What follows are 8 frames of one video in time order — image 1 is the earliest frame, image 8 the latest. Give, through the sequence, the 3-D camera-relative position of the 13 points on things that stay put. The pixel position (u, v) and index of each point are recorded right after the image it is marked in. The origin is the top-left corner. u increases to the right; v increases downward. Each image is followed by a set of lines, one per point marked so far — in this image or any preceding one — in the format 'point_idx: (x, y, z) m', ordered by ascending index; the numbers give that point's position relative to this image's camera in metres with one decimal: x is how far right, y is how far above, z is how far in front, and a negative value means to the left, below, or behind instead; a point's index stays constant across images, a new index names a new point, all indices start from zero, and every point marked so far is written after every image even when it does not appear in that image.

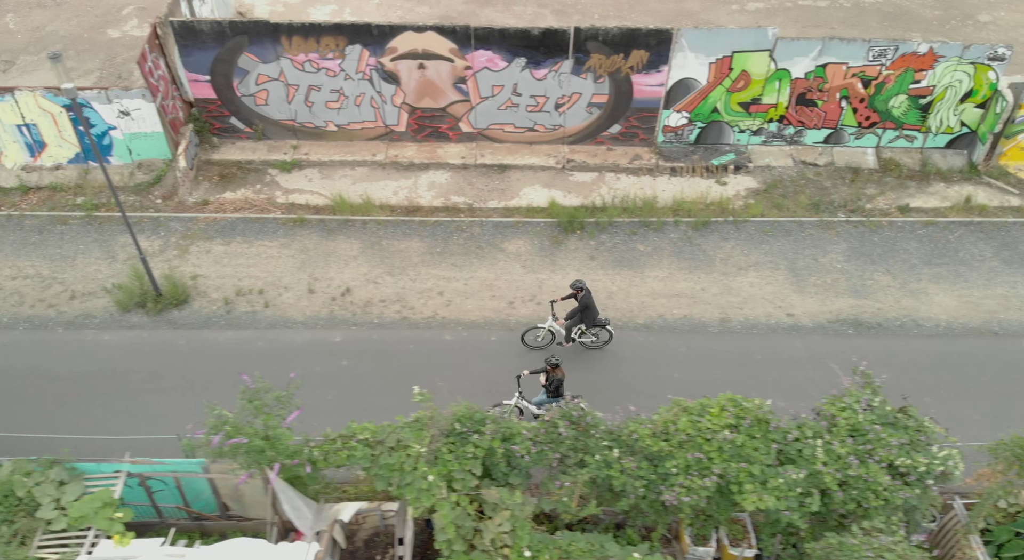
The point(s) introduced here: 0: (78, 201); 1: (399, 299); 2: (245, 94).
0: (-8.0, +1.4, +11.5) m
1: (-2.0, -0.3, +10.2) m
2: (-5.1, +3.5, +12.0) m
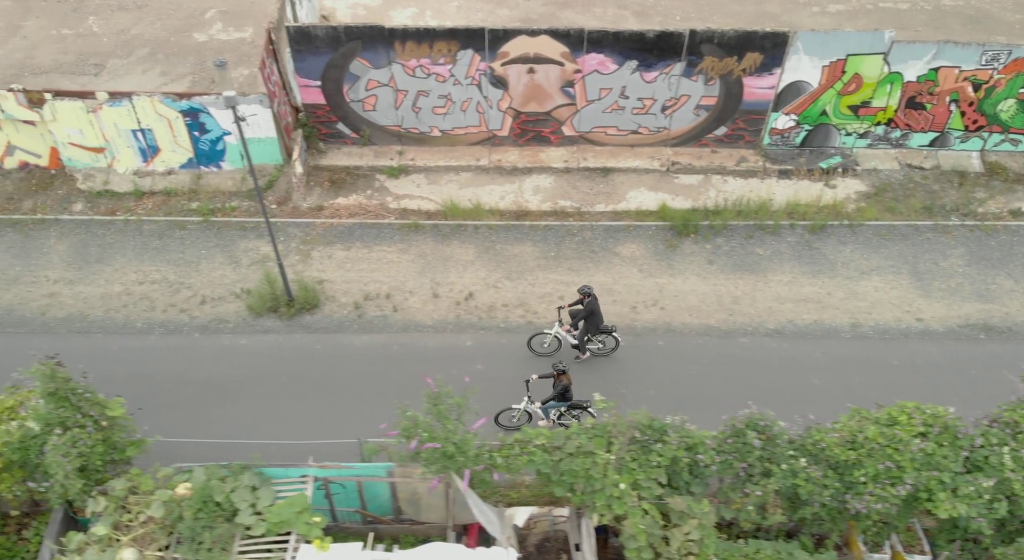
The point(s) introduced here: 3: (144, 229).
0: (-5.9, +1.3, +11.5) m
1: (+0.1, -0.4, +10.2) m
2: (-3.1, +3.4, +12.0) m
3: (-6.6, +0.9, +11.2) m
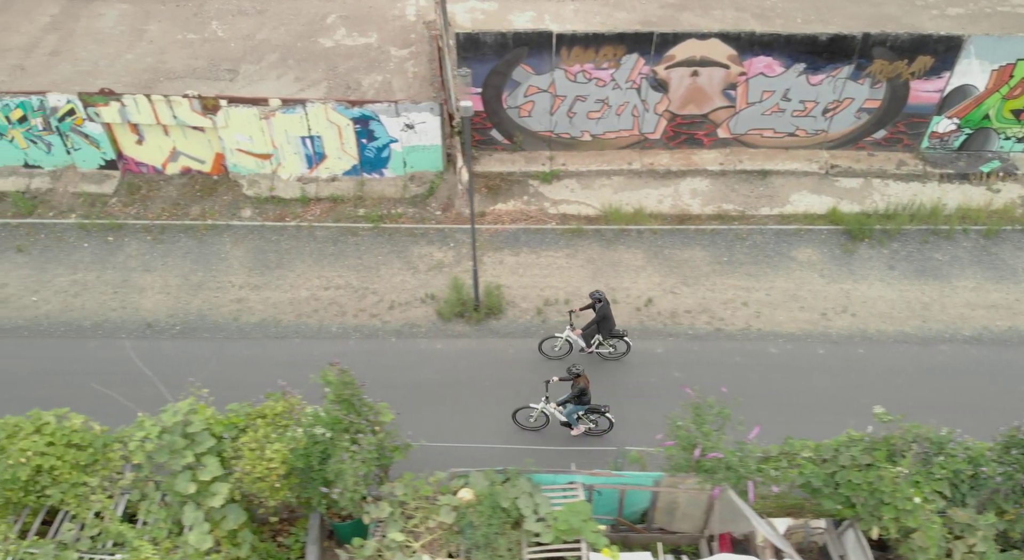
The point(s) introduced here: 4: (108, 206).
0: (-2.9, +1.2, +11.5) m
1: (+3.1, -0.5, +10.1) m
2: (0.0, +3.4, +12.0) m
3: (-3.5, +0.8, +11.2) m
4: (-7.4, +1.4, +11.8) m
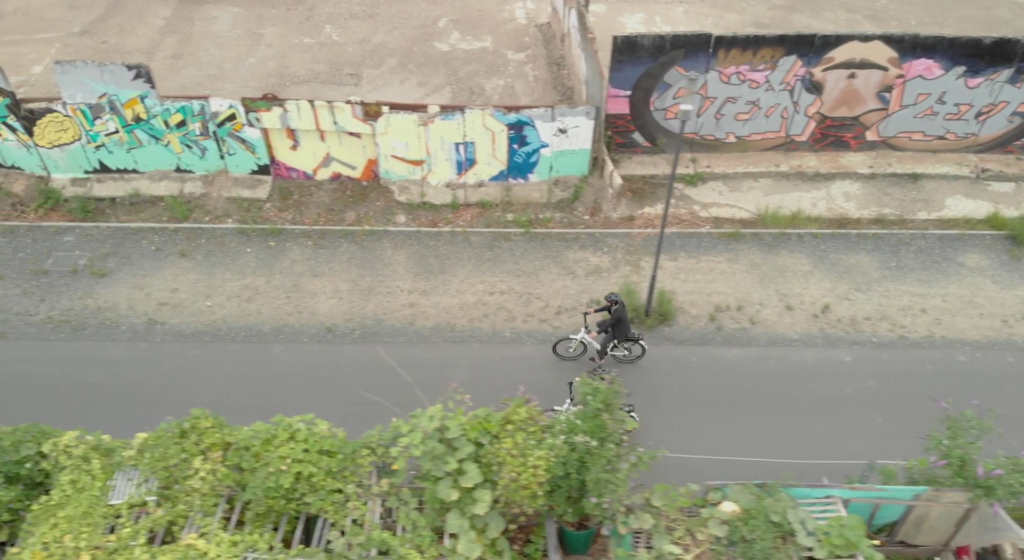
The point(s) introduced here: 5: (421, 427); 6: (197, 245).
0: (-0.1, +1.1, +11.5) m
1: (+5.9, -0.6, +10.0) m
2: (+2.8, +3.3, +11.9) m
3: (-0.7, +0.7, +11.2) m
4: (-4.6, +1.3, +11.8) m
5: (-1.0, -1.6, +6.9) m
6: (-5.6, +0.6, +11.3) m
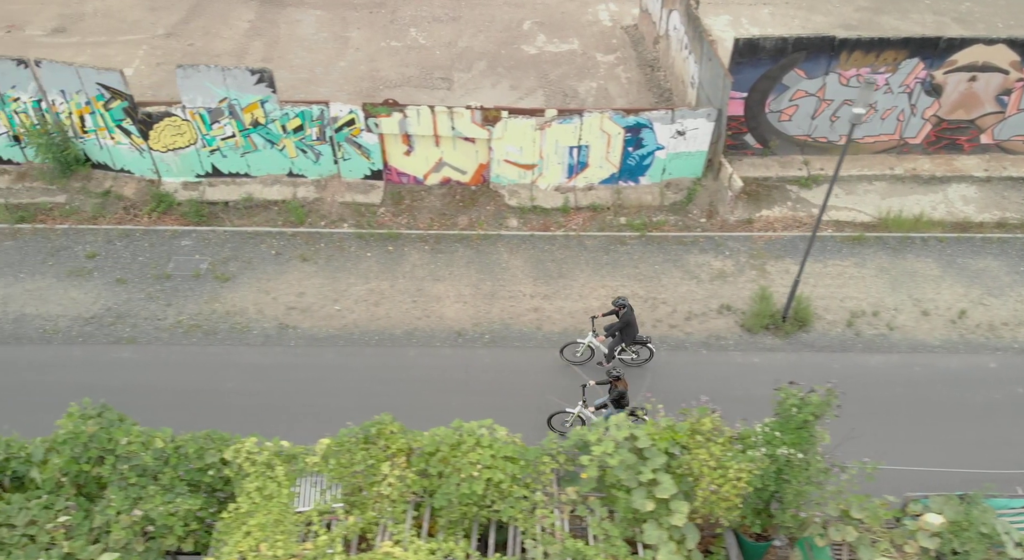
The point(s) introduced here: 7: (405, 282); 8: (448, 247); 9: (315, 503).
0: (+2.0, +1.1, +11.4) m
1: (+7.9, -0.6, +9.9) m
2: (+4.9, +3.2, +11.8) m
3: (+1.4, +0.6, +11.1) m
4: (-2.5, +1.2, +11.7) m
5: (+1.1, -1.7, +6.8) m
6: (-3.5, +0.5, +11.2) m
7: (-1.8, 0.0, +10.6) m
8: (-1.2, +0.6, +11.1) m
9: (-2.2, -2.4, +6.8) m
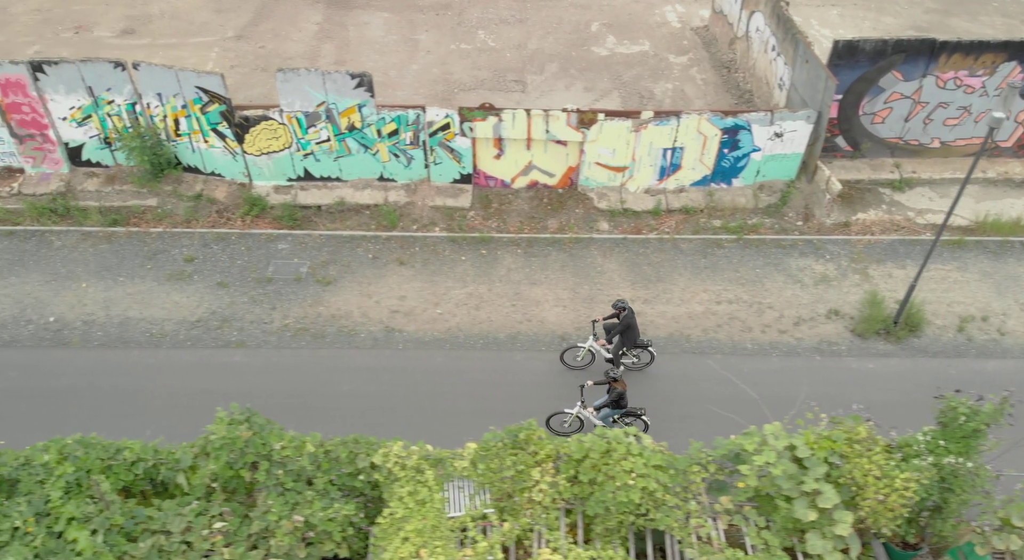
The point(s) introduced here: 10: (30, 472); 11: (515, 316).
0: (+3.7, +1.0, +11.3) m
1: (+9.6, -0.7, +9.8) m
2: (+6.6, +3.1, +11.7) m
3: (+3.0, +0.6, +11.0) m
4: (-0.8, +1.1, +11.7) m
5: (+2.7, -1.7, +6.7) m
6: (-1.8, +0.5, +11.2) m
7: (-0.2, -0.1, +10.6) m
8: (+0.5, +0.5, +11.1) m
9: (-0.5, -2.4, +6.8) m
10: (-5.3, -2.1, +6.9) m
11: (0.0, -0.6, +10.1) m
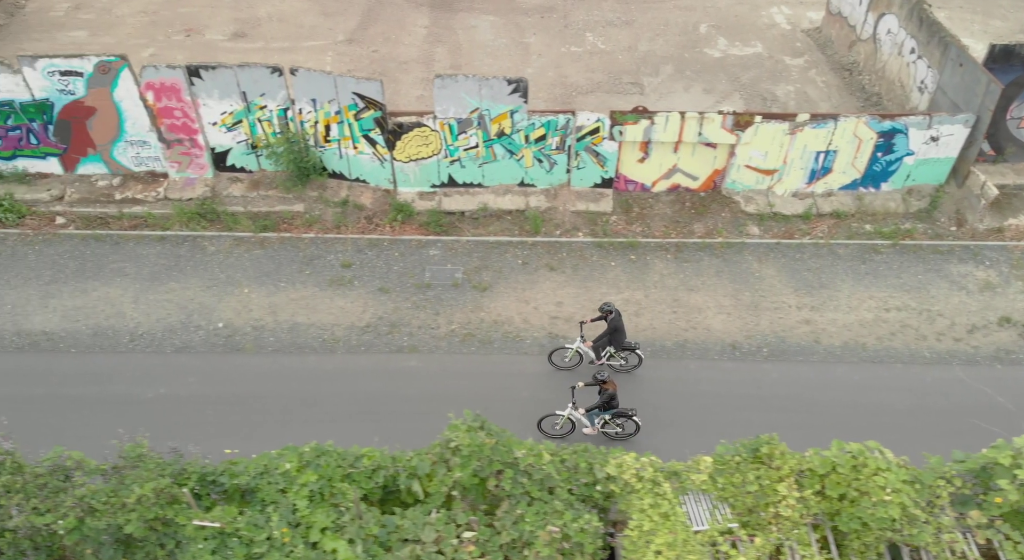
0: (+6.4, +0.9, +11.3) m
1: (+12.3, -0.8, +9.7) m
2: (+9.2, +3.0, +11.6) m
3: (+5.7, +0.5, +11.0) m
4: (+1.9, +1.0, +11.6) m
5: (+5.3, -1.8, +6.7) m
6: (+0.9, +0.4, +11.2) m
7: (+2.5, -0.2, +10.5) m
8: (+3.2, +0.4, +11.1) m
9: (+2.1, -2.6, +6.8) m
10: (-2.7, -2.2, +7.0) m
11: (+2.7, -0.7, +10.1) m
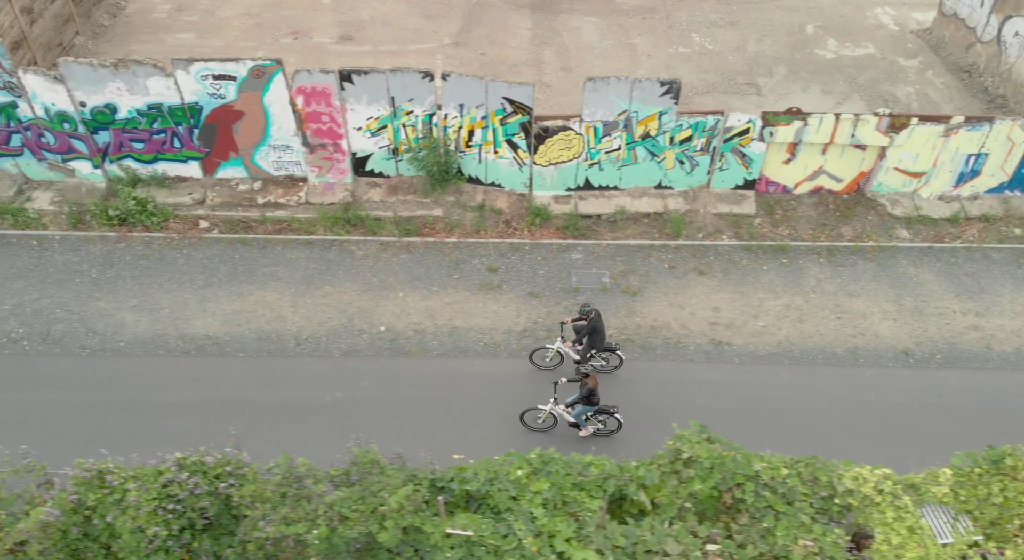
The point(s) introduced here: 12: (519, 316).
0: (+9.0, +0.8, +11.2) m
1: (+14.8, -0.9, +9.6) m
2: (+11.8, +2.9, +11.5) m
3: (+8.3, +0.4, +10.9) m
4: (+4.5, +1.0, +11.6) m
5: (+7.9, -2.0, +6.6) m
6: (+3.5, +0.3, +11.2) m
7: (+5.1, -0.3, +10.5) m
8: (+5.8, +0.3, +11.0) m
9: (+4.7, -2.7, +6.8) m
10: (-0.1, -2.3, +7.0) m
11: (+5.3, -0.8, +10.1) m
12: (+0.1, -0.6, +10.4) m
